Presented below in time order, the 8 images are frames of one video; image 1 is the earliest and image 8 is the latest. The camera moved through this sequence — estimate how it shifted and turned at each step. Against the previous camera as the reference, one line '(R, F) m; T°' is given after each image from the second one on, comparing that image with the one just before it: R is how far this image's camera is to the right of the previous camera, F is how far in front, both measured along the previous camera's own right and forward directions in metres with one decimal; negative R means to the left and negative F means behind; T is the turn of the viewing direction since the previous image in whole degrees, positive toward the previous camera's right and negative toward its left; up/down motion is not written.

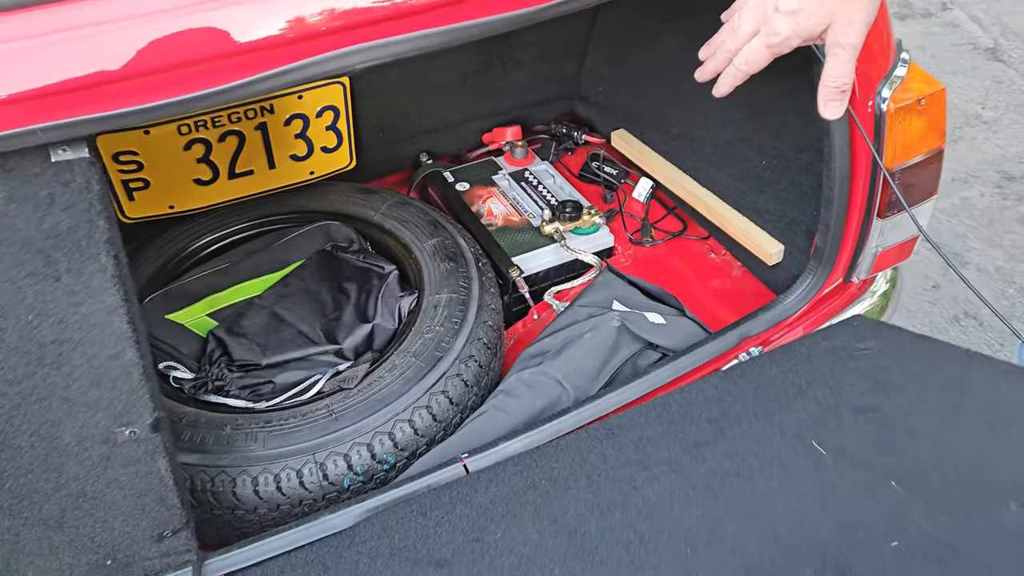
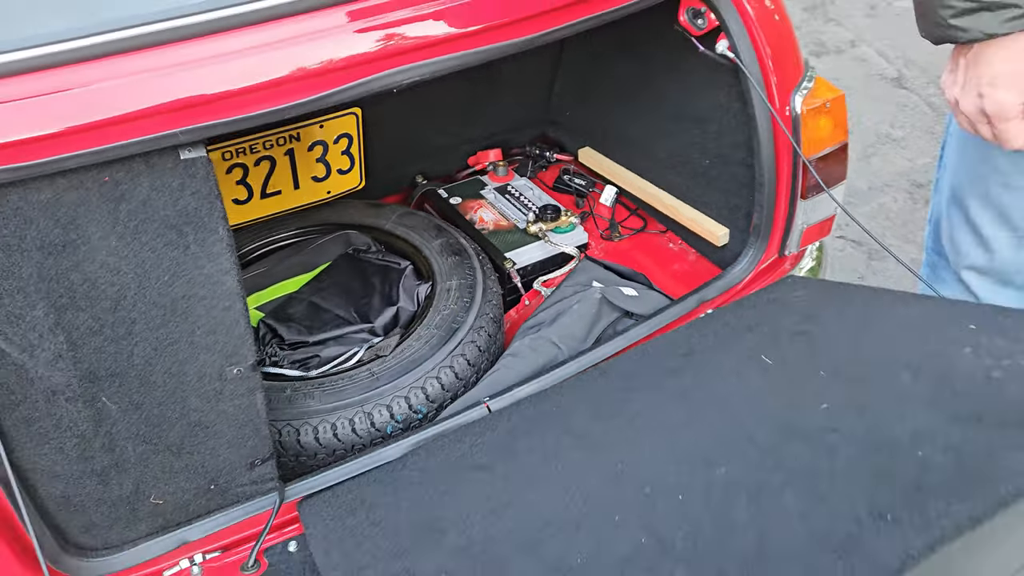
(-0.1, -0.2) m; +3°
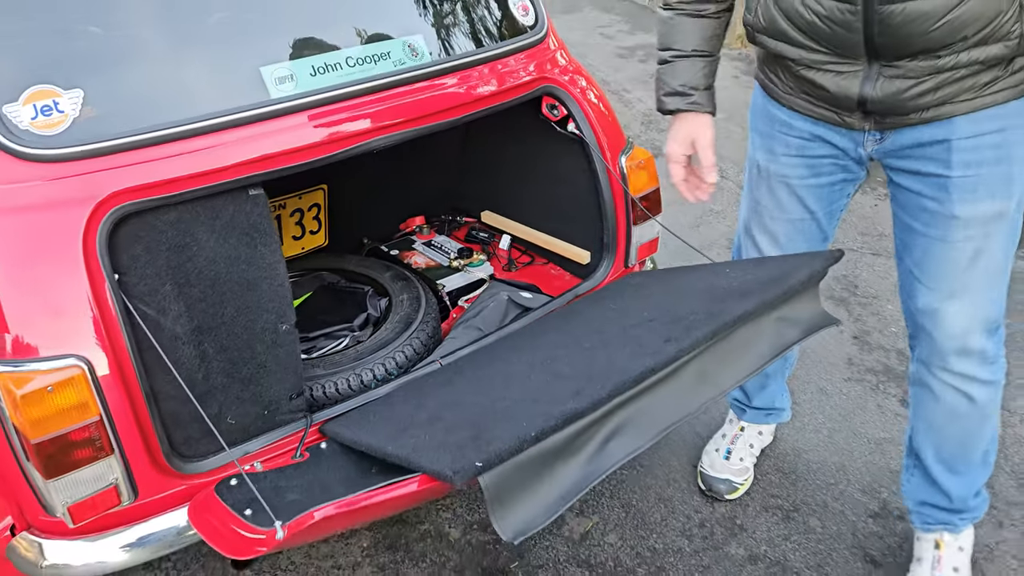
(-0.1, -0.5) m; +8°
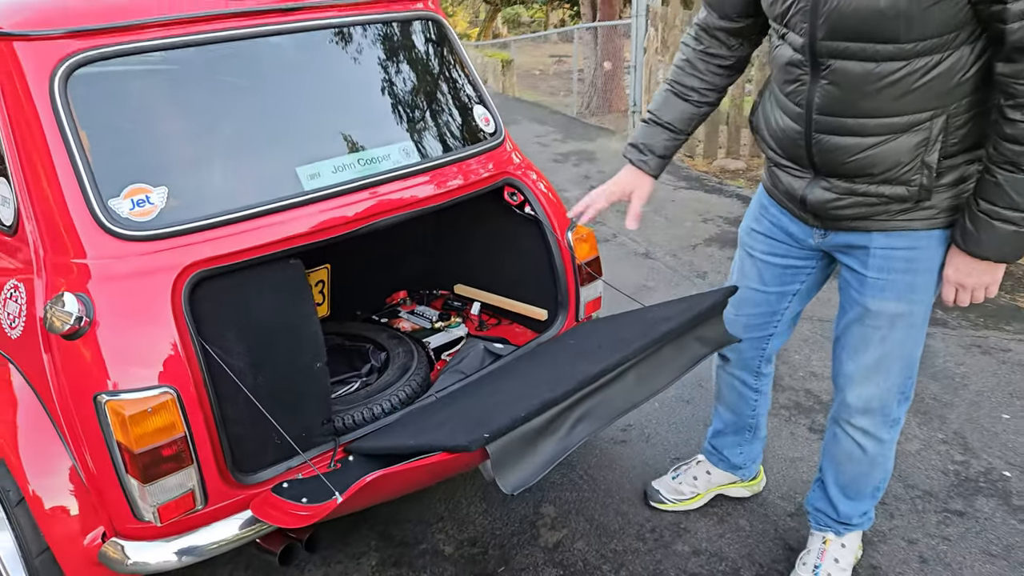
(-0.1, -0.4) m; +4°
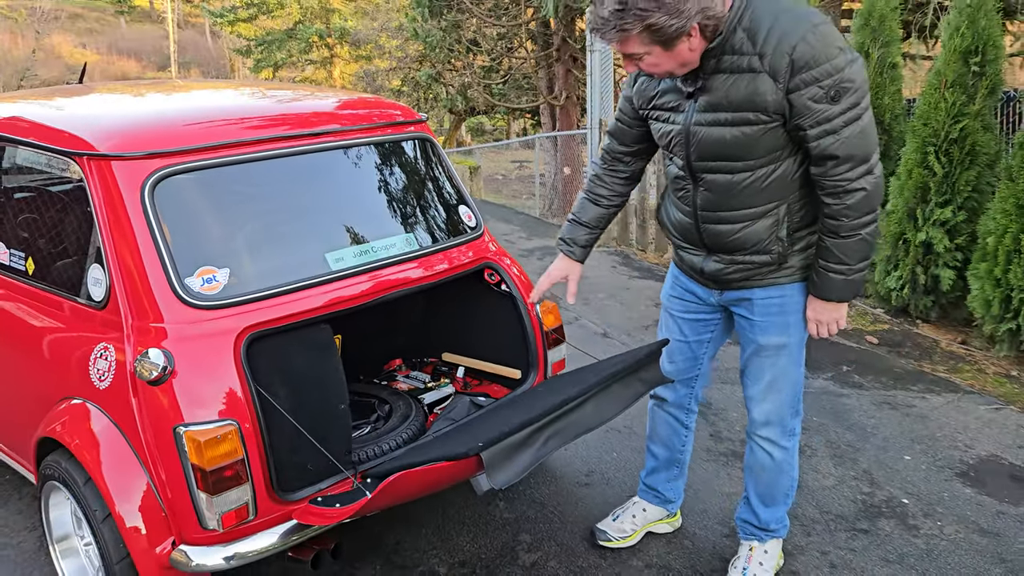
(0.0, -0.5) m; +2°
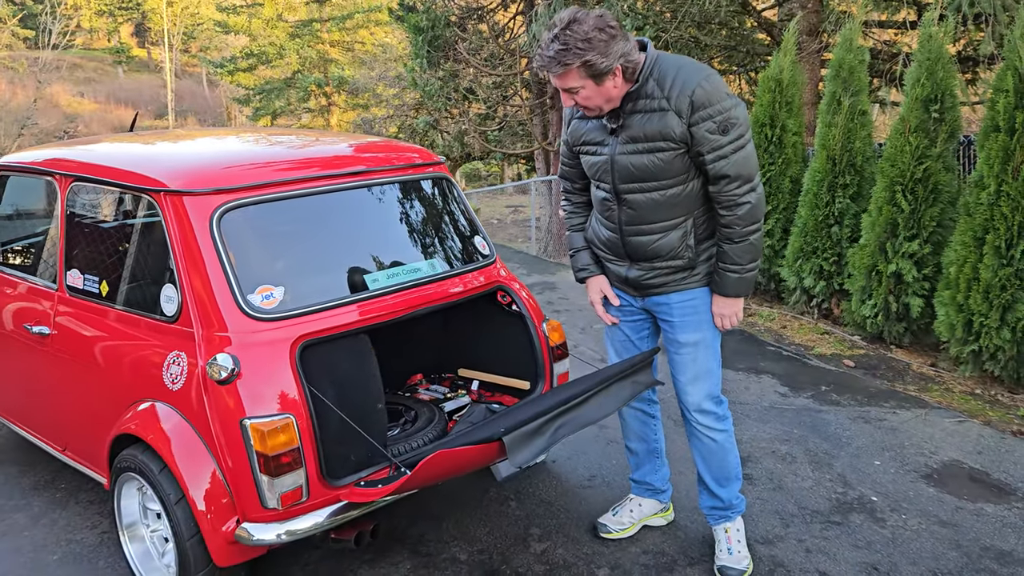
(-0.1, -0.4) m; 0°
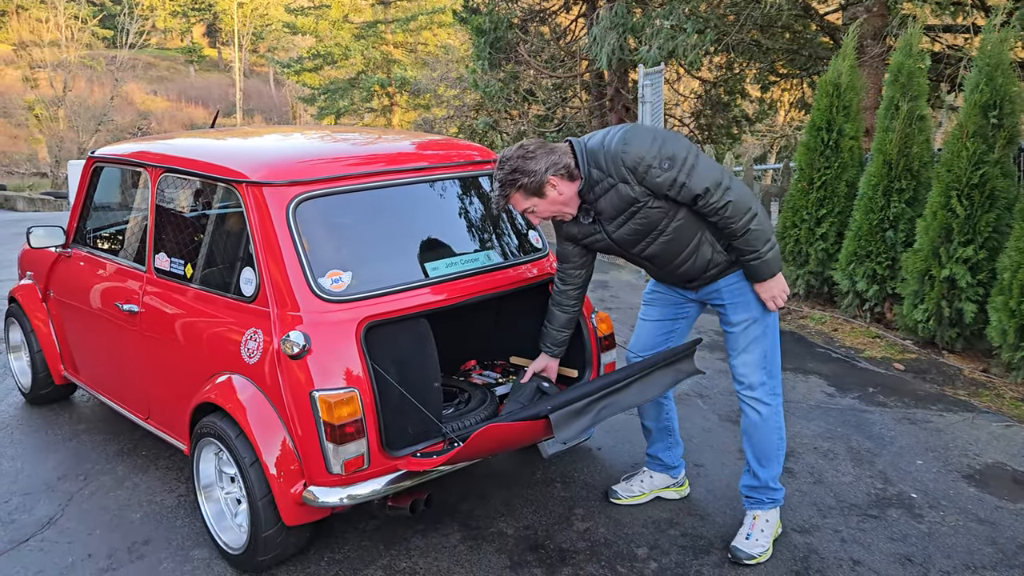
(0.0, -0.2) m; -4°
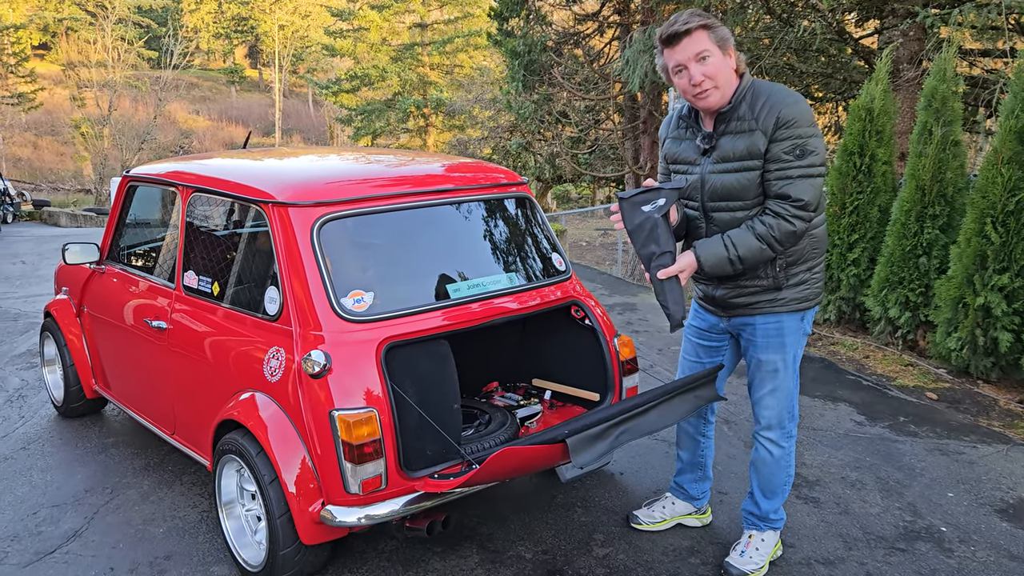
(0.0, 0.0) m; -2°
